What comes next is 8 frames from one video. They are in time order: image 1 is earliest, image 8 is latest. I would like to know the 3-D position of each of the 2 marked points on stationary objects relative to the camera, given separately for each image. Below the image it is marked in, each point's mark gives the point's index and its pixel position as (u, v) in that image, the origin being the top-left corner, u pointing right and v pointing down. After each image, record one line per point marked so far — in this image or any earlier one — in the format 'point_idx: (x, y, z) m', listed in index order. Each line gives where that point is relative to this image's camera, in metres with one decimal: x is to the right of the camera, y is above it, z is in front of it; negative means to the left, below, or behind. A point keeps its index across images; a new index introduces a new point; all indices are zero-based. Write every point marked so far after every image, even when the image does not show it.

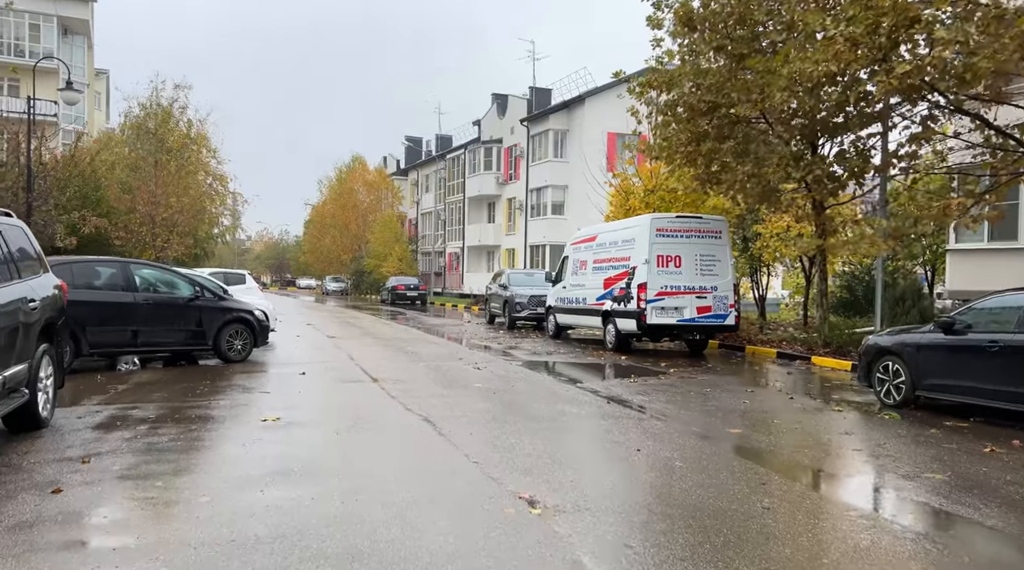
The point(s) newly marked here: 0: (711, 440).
0: (+2.1, -1.6, +8.1) m
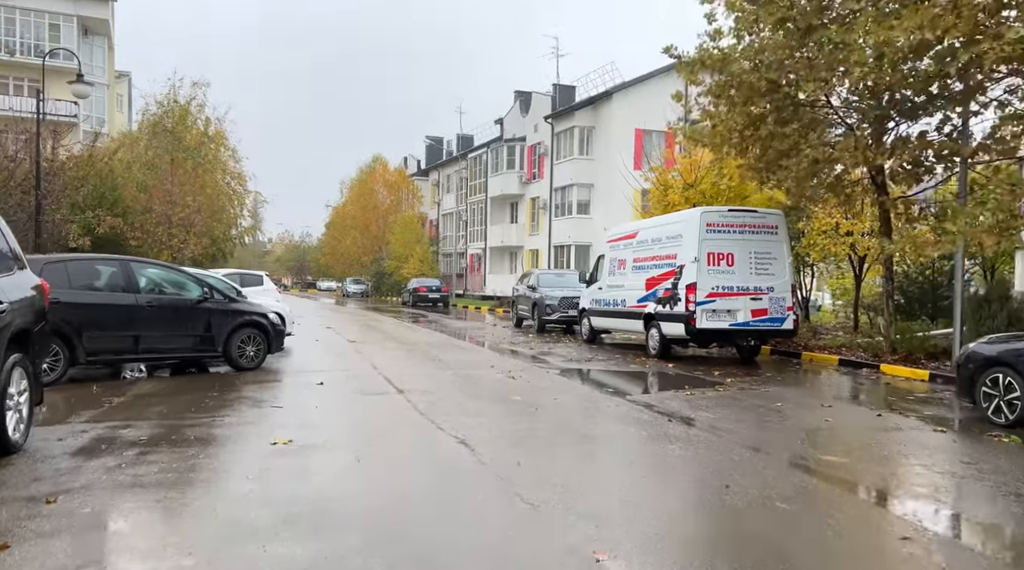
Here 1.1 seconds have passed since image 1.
0: (+2.6, -1.6, +6.9) m
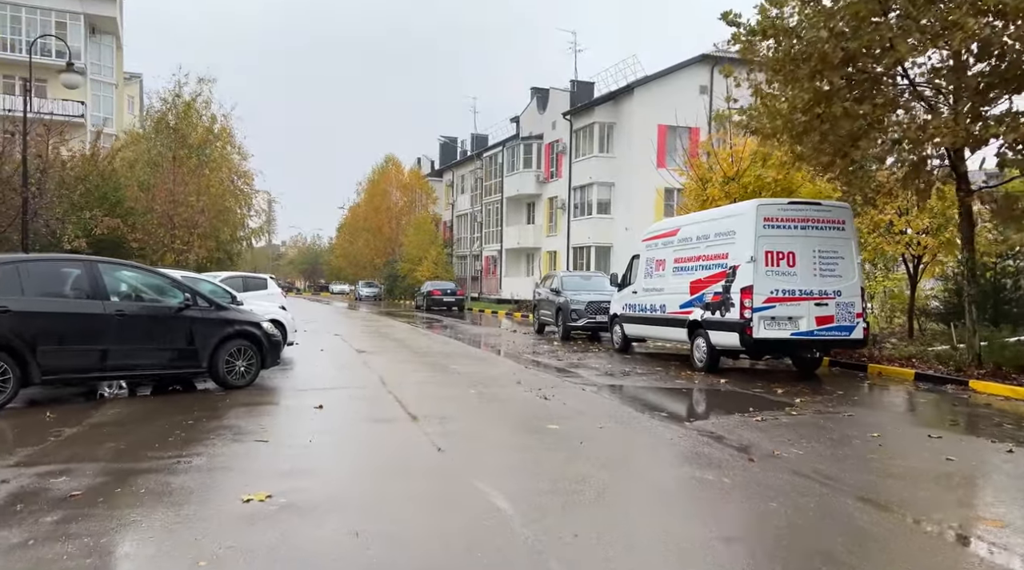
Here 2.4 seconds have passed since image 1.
0: (+2.9, -1.7, +5.2) m
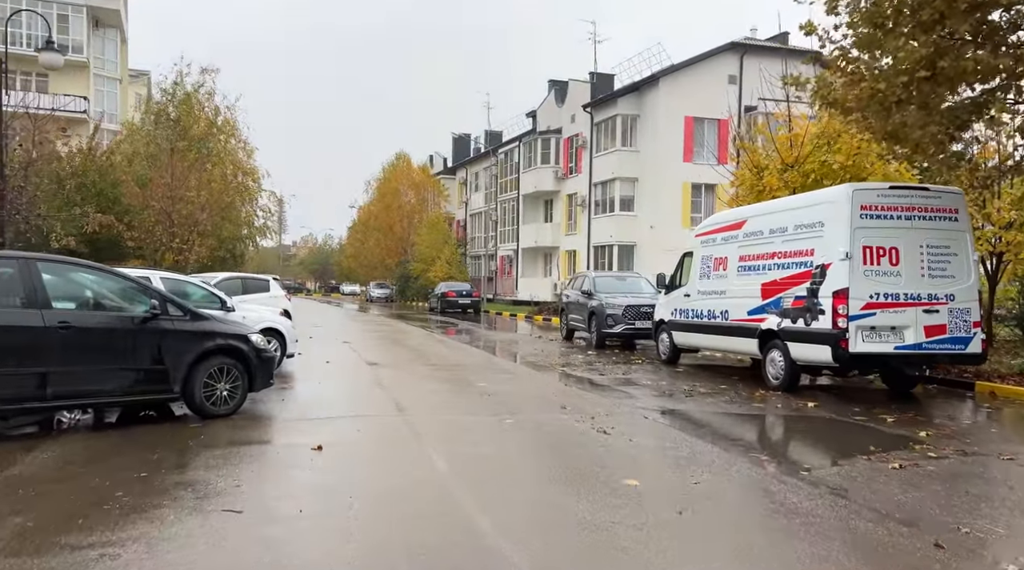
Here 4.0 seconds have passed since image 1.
0: (+3.3, -1.7, +3.1) m
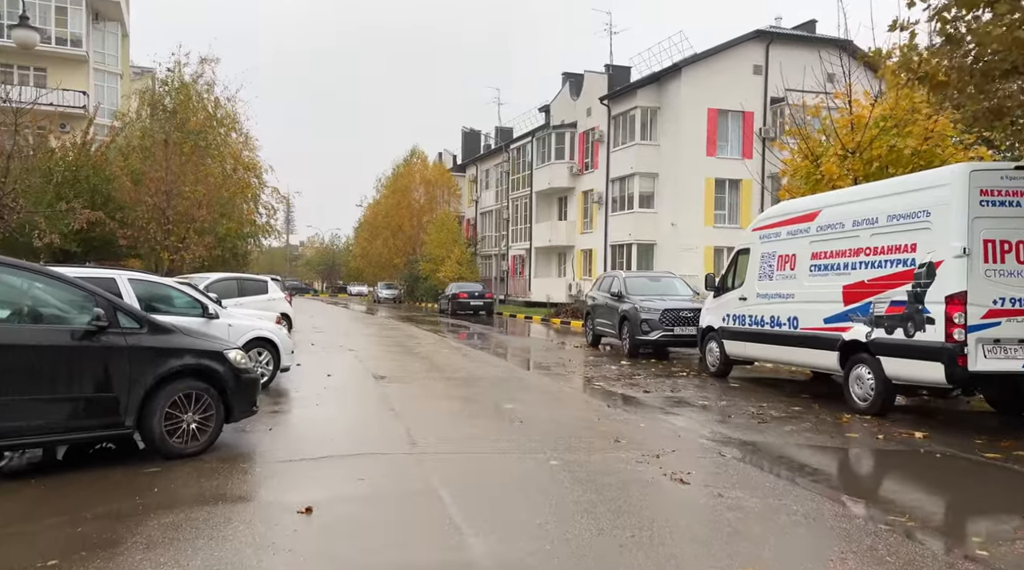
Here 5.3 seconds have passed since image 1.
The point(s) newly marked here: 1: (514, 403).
0: (+3.7, -1.7, +1.3) m
1: (0.0, -1.5, +9.5) m
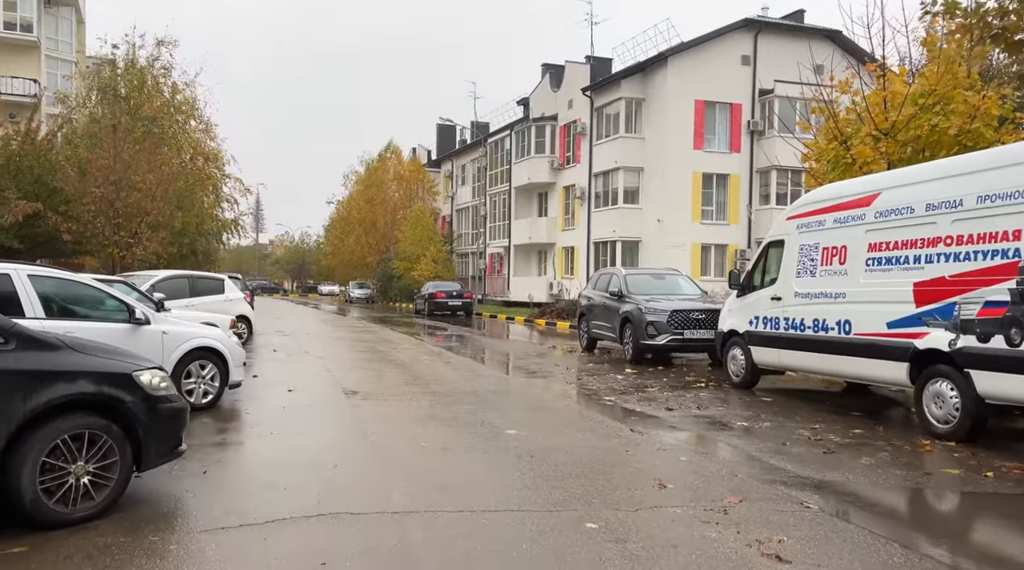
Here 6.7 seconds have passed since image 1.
0: (+4.0, -1.7, -0.3) m
1: (0.0, -1.4, +7.8) m
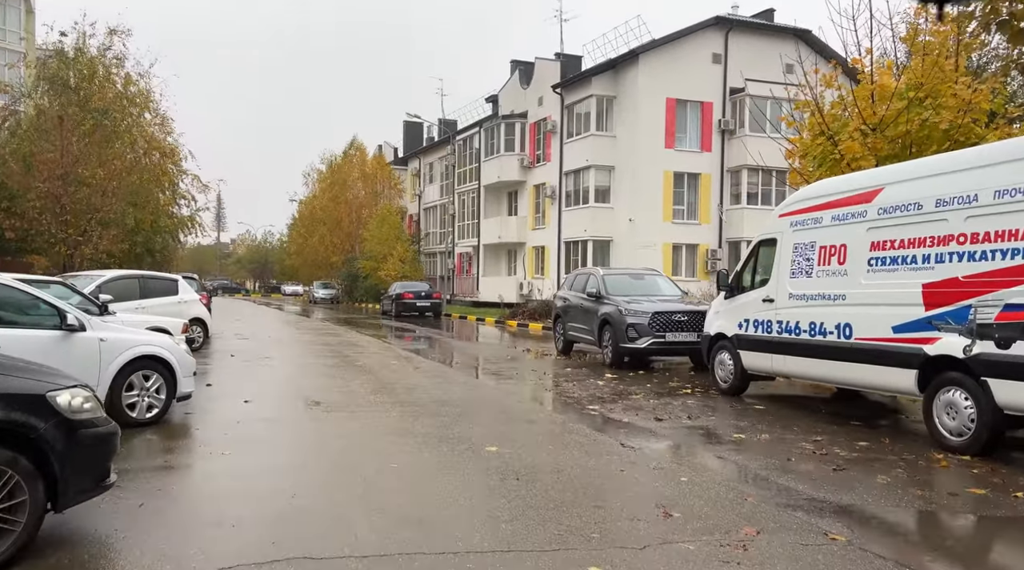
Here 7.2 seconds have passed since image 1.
0: (+4.1, -1.7, -0.9) m
1: (-0.1, -1.5, +7.1) m
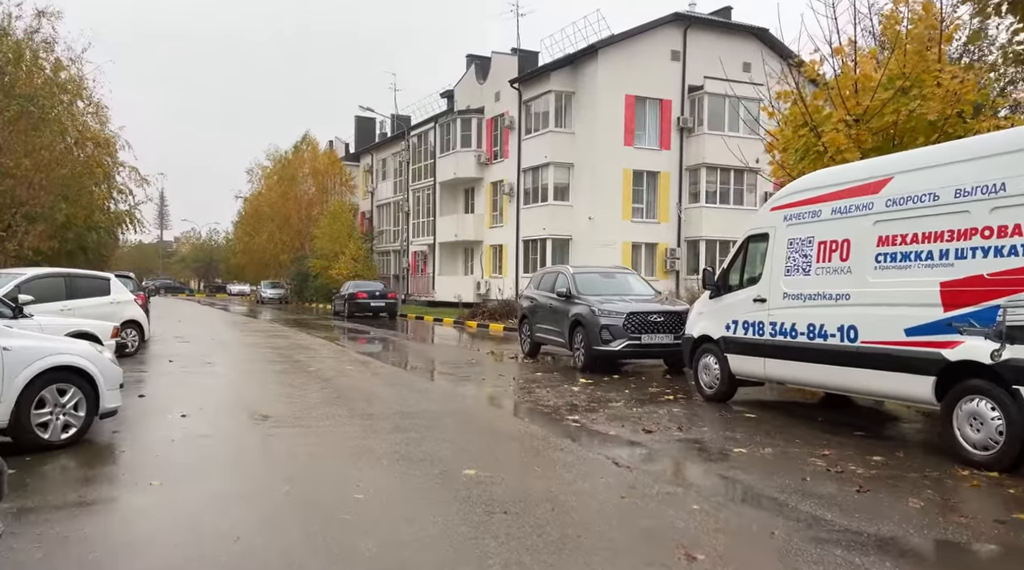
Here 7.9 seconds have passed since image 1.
0: (+4.5, -1.7, -1.5) m
1: (-0.3, -1.5, +6.2) m
